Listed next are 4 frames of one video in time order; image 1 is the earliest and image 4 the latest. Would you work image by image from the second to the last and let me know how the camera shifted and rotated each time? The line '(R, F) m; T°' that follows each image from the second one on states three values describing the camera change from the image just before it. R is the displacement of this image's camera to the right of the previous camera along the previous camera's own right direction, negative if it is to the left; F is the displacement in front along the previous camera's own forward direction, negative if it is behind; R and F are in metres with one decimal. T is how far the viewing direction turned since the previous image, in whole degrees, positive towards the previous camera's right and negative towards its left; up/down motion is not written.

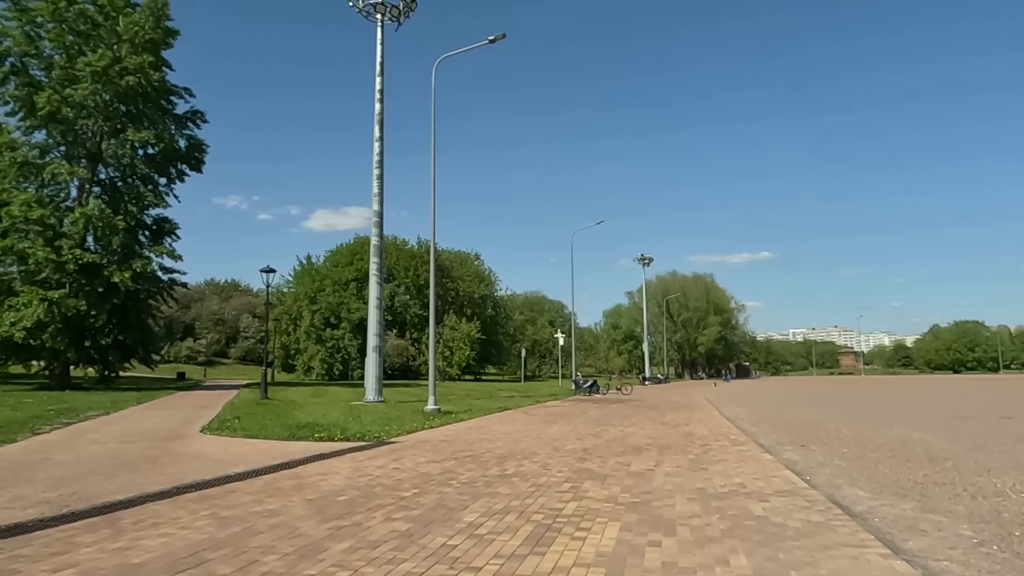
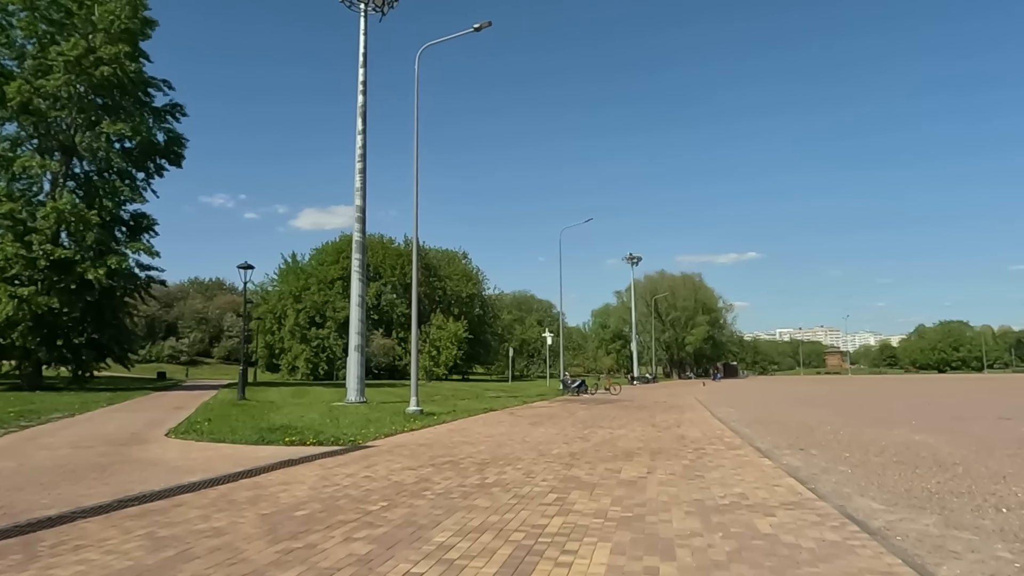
(+0.1, +0.8) m; +1°
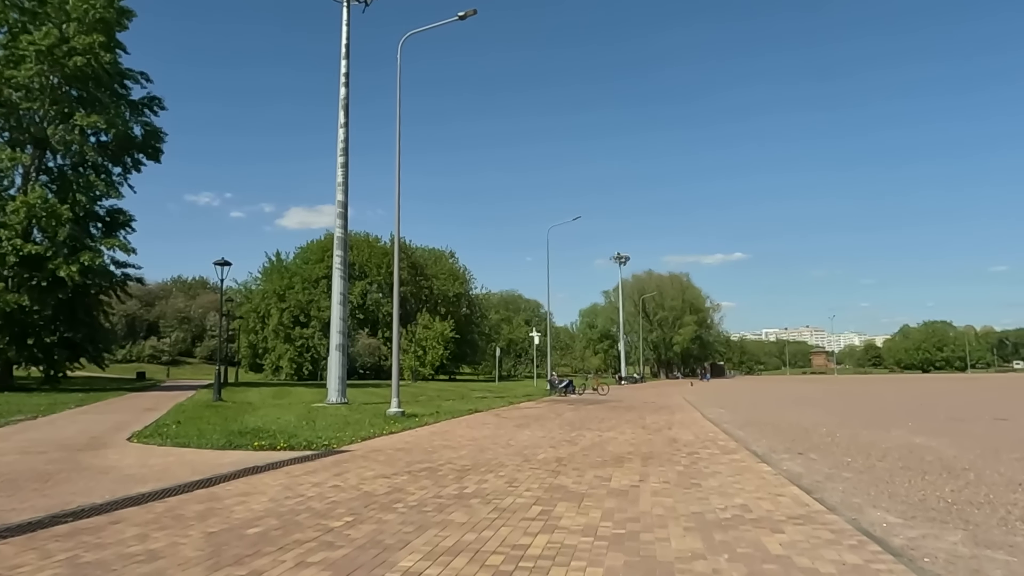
(+0.1, +0.7) m; +1°
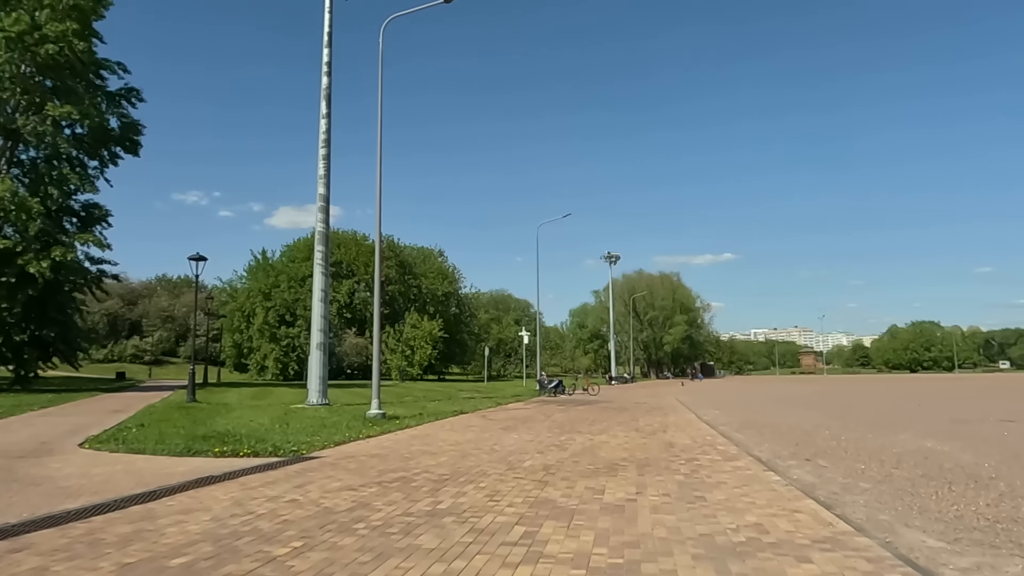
(+0.1, +1.0) m; +1°
